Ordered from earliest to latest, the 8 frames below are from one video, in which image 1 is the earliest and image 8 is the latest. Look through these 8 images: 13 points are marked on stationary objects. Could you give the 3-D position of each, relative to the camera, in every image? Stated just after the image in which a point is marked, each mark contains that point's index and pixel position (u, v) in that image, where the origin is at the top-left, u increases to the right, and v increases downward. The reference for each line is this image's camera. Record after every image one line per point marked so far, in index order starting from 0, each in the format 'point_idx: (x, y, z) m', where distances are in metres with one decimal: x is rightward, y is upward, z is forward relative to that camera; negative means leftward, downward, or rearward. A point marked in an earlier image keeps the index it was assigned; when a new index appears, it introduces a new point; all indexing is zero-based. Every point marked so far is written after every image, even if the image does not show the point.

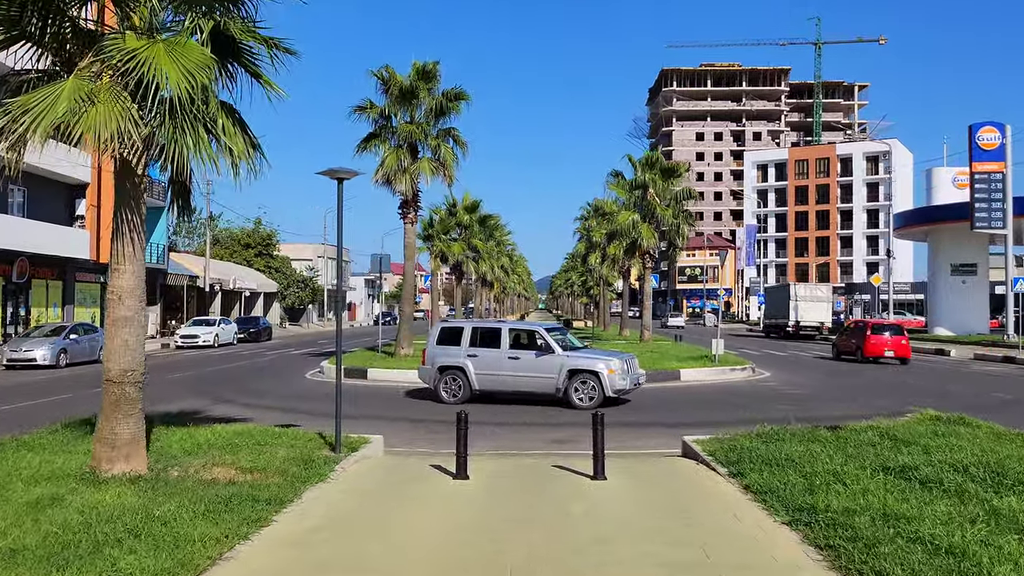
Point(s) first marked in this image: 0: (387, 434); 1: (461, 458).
0: (-1.8, -2.1, +12.6) m
1: (-0.5, -1.6, +8.1) m
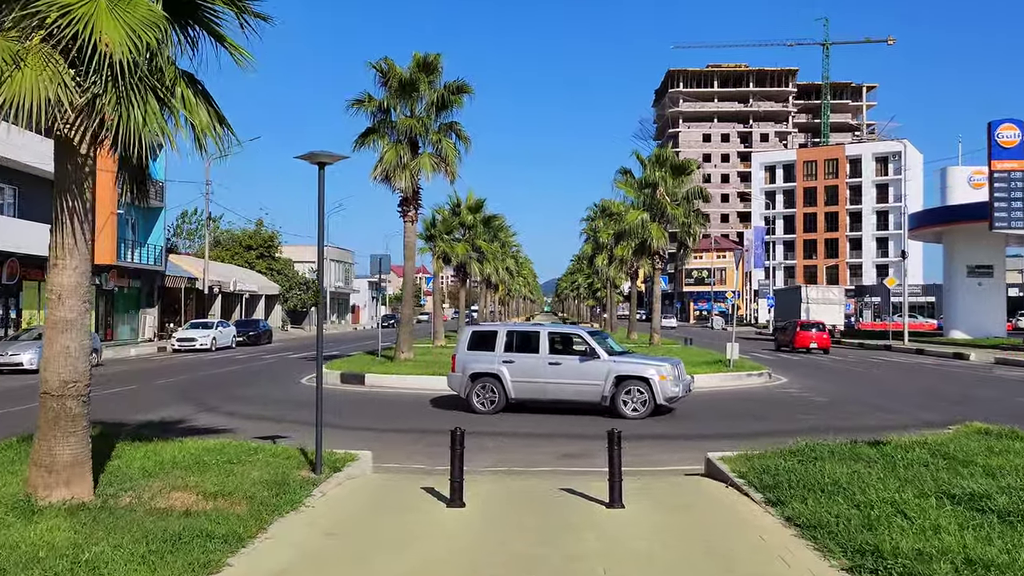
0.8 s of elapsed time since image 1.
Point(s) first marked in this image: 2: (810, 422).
0: (-1.7, -2.1, +11.5) m
1: (-0.4, -1.5, +7.1) m
2: (+4.6, -2.1, +13.8) m
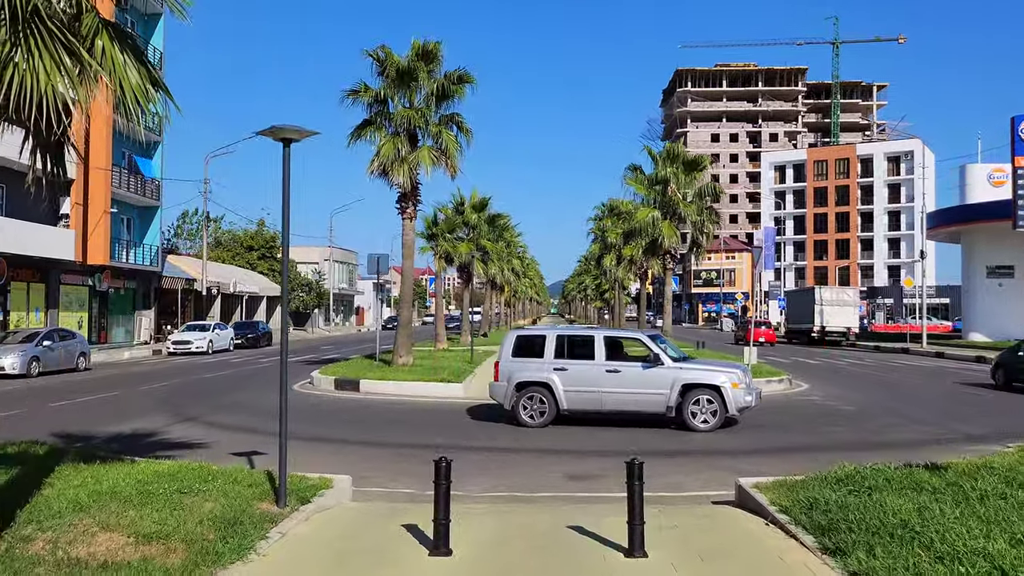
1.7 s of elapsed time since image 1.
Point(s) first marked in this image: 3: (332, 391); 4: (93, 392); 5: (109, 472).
0: (-1.7, -2.1, +10.3) m
1: (-0.5, -1.5, +5.9) m
2: (+4.7, -2.1, +12.6) m
3: (-4.0, -2.3, +19.8) m
4: (-9.3, -2.3, +19.9) m
5: (-3.5, -1.6, +7.8) m
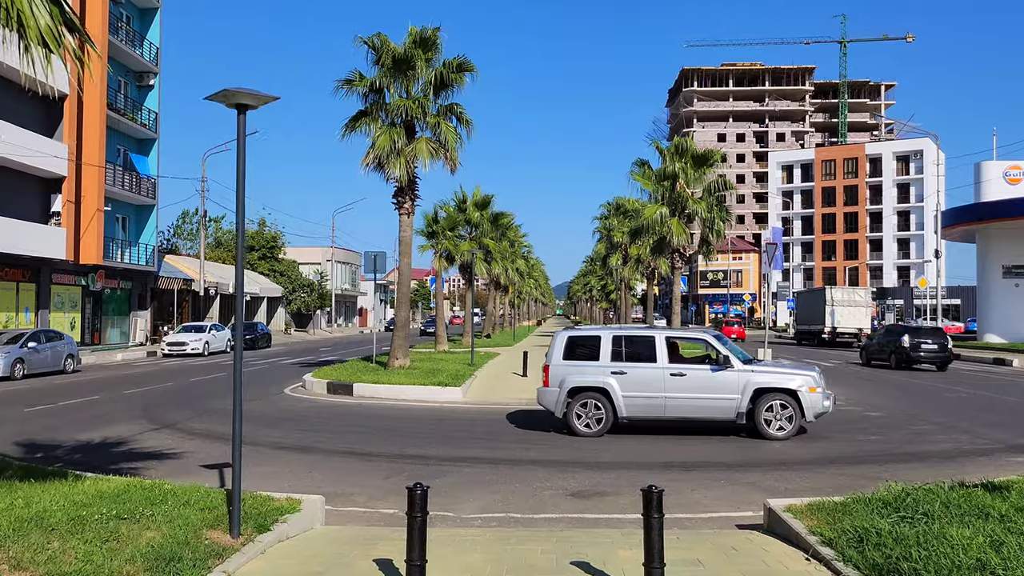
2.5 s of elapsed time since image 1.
0: (-1.7, -2.0, +9.3) m
1: (-0.5, -1.5, +4.8) m
2: (+4.7, -2.0, +11.5) m
3: (-3.9, -2.3, +18.8) m
4: (-9.3, -2.3, +18.9) m
5: (-3.5, -1.5, +6.8) m
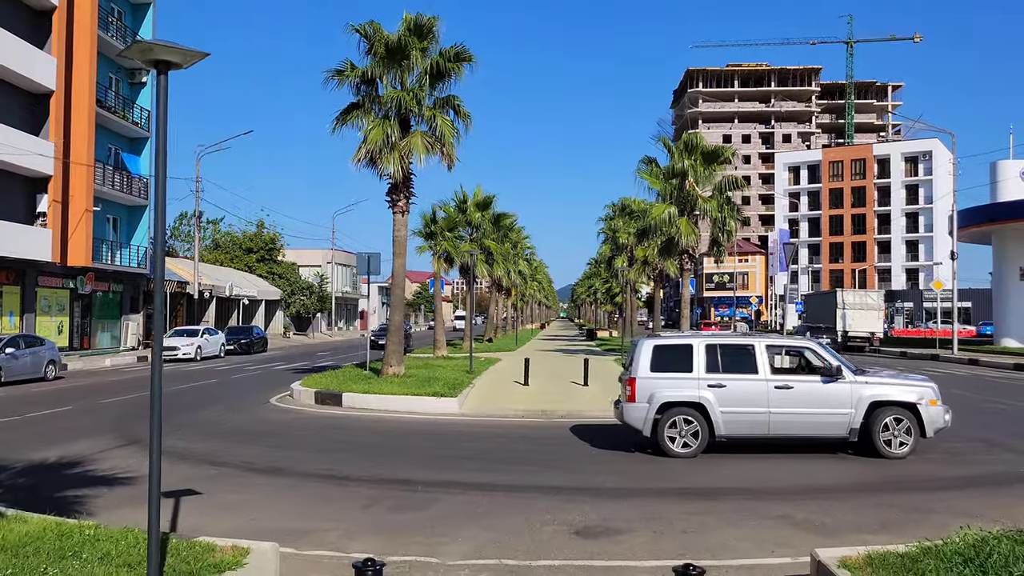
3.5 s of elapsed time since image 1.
0: (-1.7, -2.1, +8.1) m
1: (-0.6, -1.5, +3.6) m
2: (+4.6, -2.1, +10.3) m
3: (-3.9, -2.3, +17.6) m
4: (-9.3, -2.4, +17.7) m
5: (-3.6, -1.6, +5.6) m
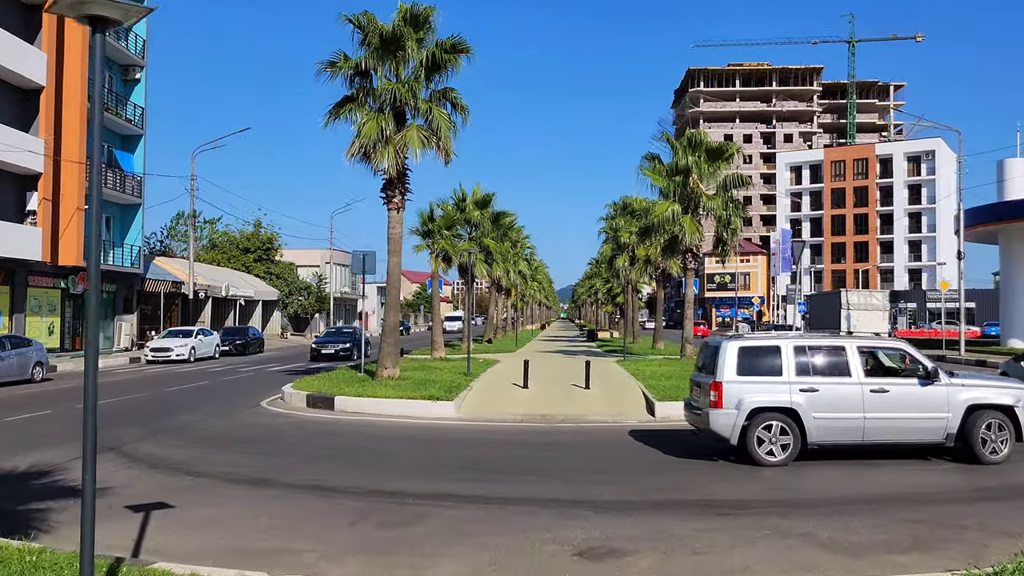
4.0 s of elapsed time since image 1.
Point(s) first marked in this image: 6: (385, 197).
0: (-1.8, -2.0, +7.4) m
1: (-0.6, -1.5, +3.0) m
2: (+4.6, -2.1, +9.6) m
3: (-4.0, -2.3, +16.9) m
4: (-9.3, -2.3, +17.1) m
5: (-3.6, -1.5, +4.9) m
6: (-2.7, +1.9, +19.0) m
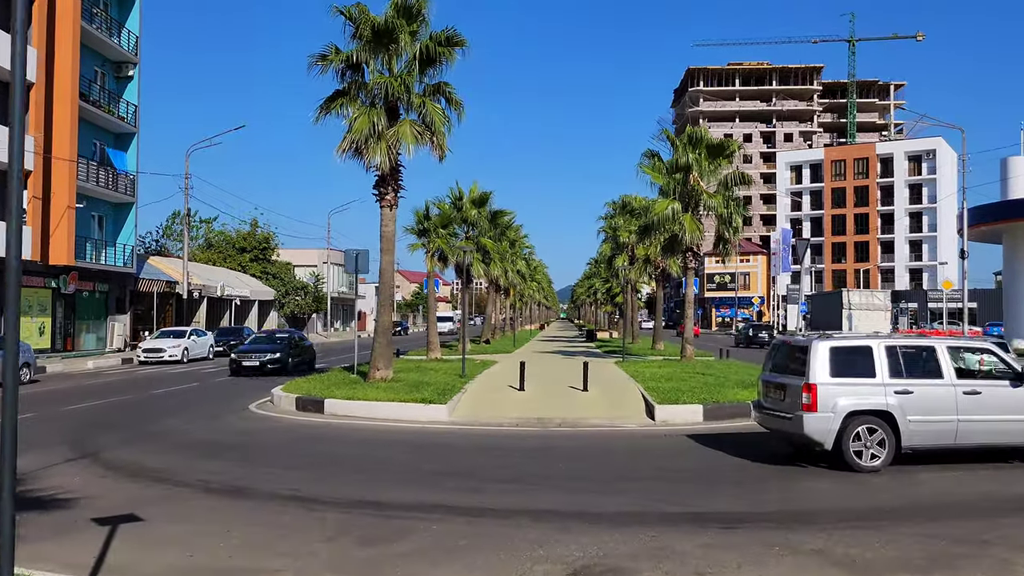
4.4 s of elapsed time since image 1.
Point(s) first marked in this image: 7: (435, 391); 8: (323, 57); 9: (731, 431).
0: (-1.8, -2.0, +6.9) m
1: (-0.7, -1.5, +2.5) m
2: (+4.5, -2.1, +9.1) m
3: (-4.0, -2.3, +16.4) m
4: (-9.4, -2.3, +16.6) m
5: (-3.7, -1.5, +4.4) m
6: (-2.8, +1.9, +18.5) m
7: (-1.5, -2.0, +17.1) m
8: (-3.9, +4.7, +18.3) m
9: (+3.4, -2.3, +14.1) m
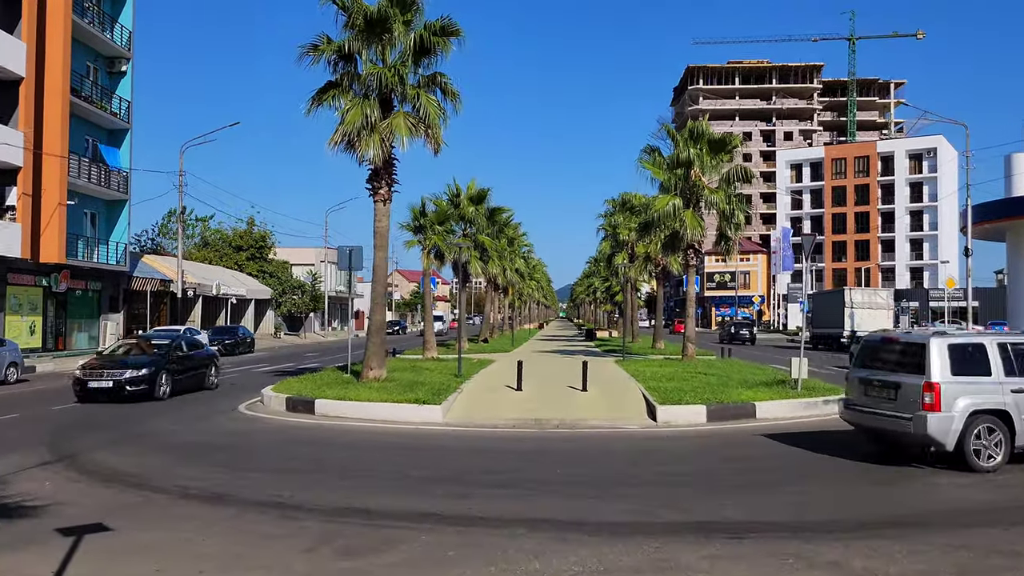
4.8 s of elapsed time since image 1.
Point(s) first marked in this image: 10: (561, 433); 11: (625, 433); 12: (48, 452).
0: (-1.9, -2.0, +6.4) m
1: (-0.7, -1.4, +2.0) m
2: (+4.5, -2.0, +8.6) m
3: (-4.1, -2.2, +15.9) m
4: (-9.4, -2.3, +16.1) m
5: (-3.7, -1.5, +3.9) m
6: (-2.9, +2.0, +18.0) m
7: (-1.5, -1.9, +16.6) m
8: (-3.9, +4.8, +17.8) m
9: (+3.4, -2.2, +13.6) m
10: (+0.7, -2.2, +13.5) m
11: (+1.7, -2.2, +13.5) m
12: (-6.0, -2.1, +11.5) m
